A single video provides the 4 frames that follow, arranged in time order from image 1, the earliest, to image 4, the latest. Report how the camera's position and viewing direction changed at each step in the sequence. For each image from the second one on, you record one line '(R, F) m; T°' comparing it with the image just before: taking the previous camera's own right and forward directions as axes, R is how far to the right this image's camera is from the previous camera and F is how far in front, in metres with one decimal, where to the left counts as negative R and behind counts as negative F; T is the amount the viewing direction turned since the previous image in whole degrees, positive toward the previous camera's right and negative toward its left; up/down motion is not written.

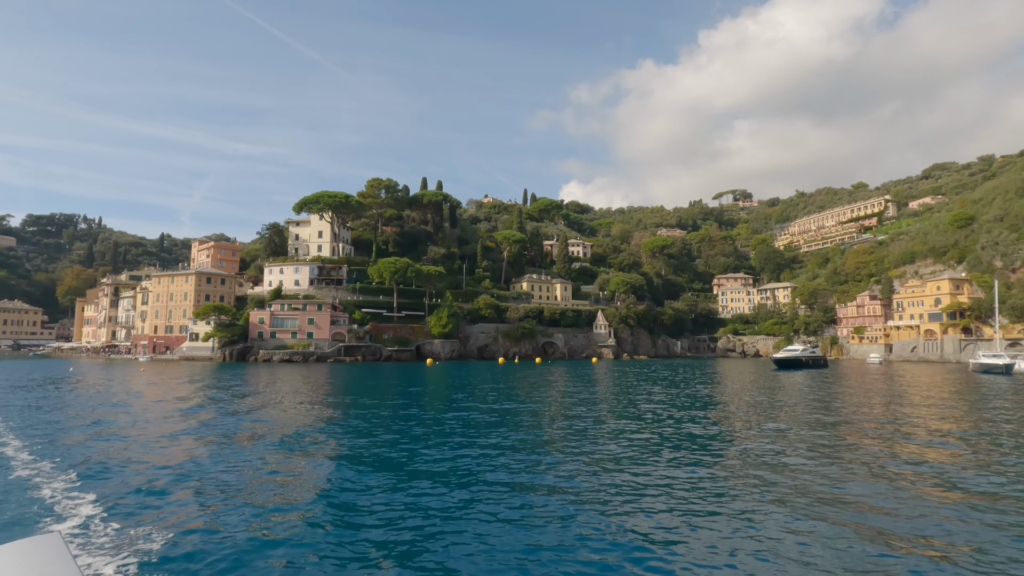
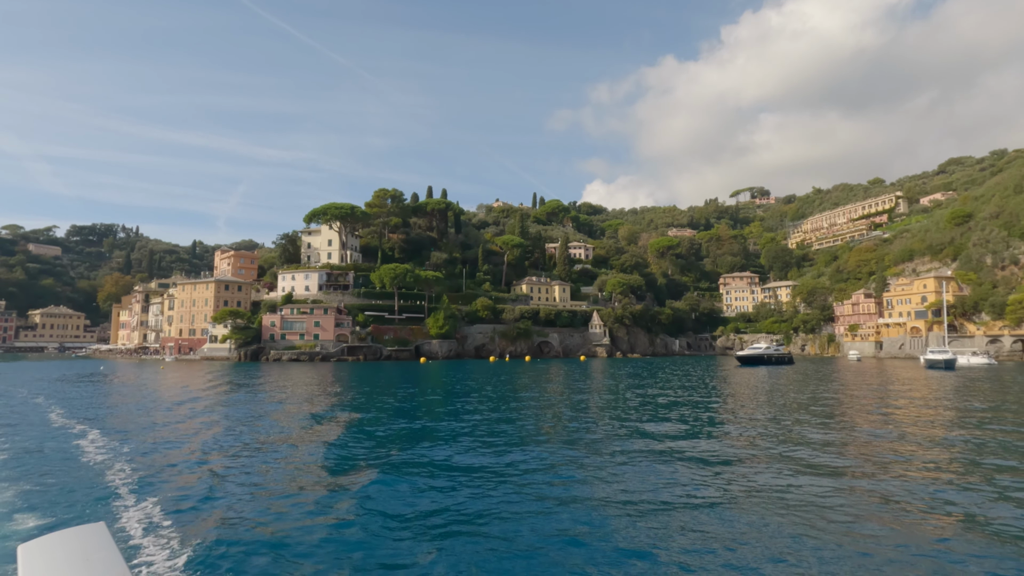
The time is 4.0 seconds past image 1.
(+3.1, -2.9) m; -3°
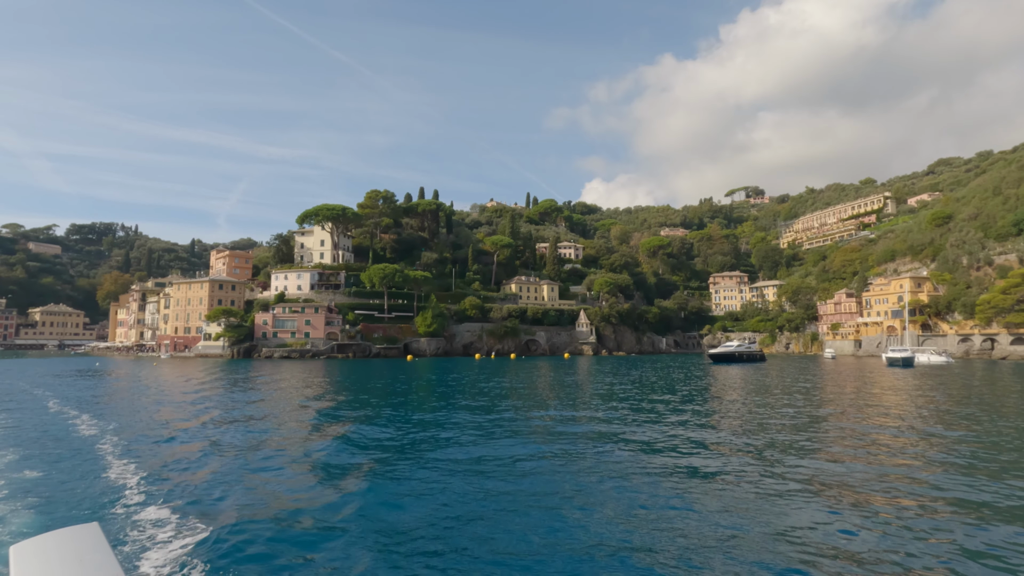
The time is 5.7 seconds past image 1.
(+1.3, -1.4) m; 0°
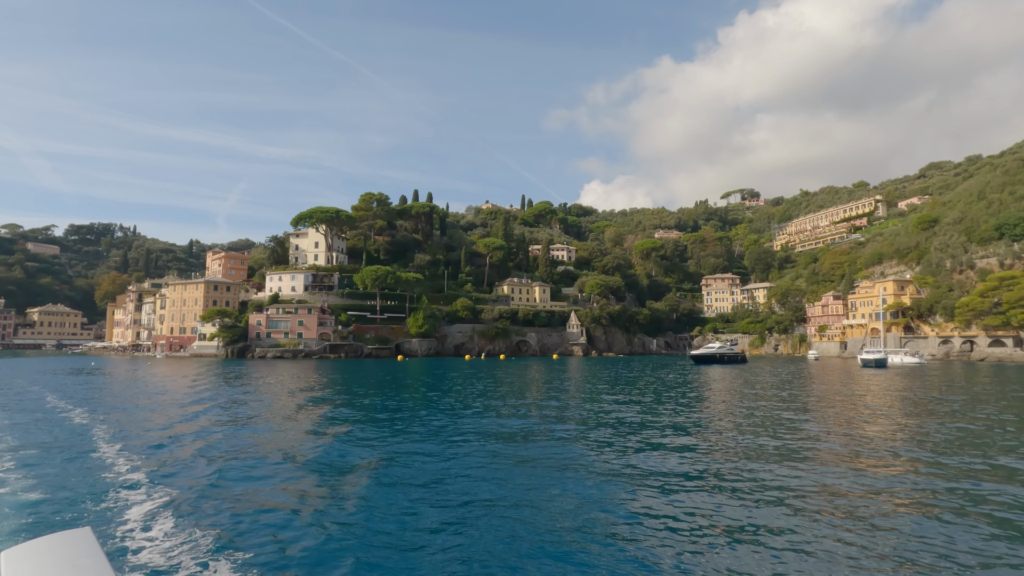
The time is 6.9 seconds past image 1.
(+0.9, -0.9) m; 0°
